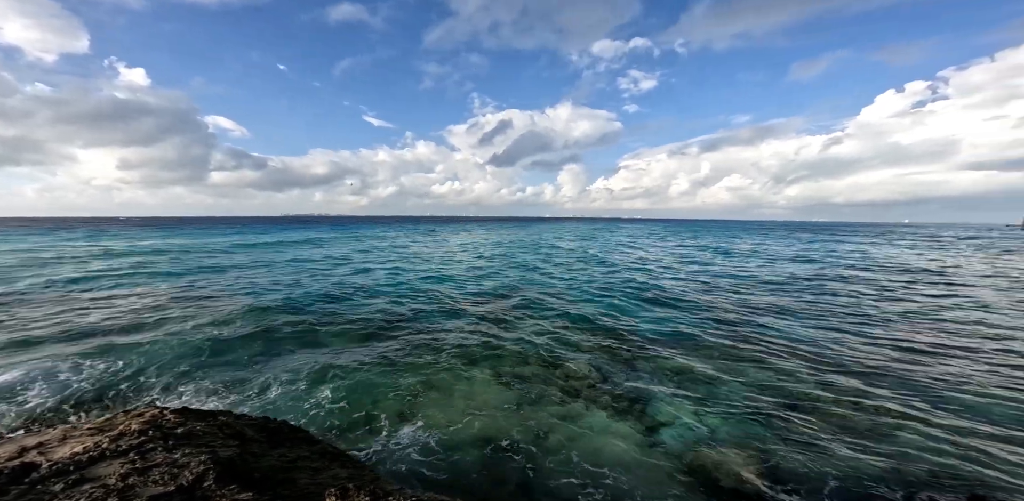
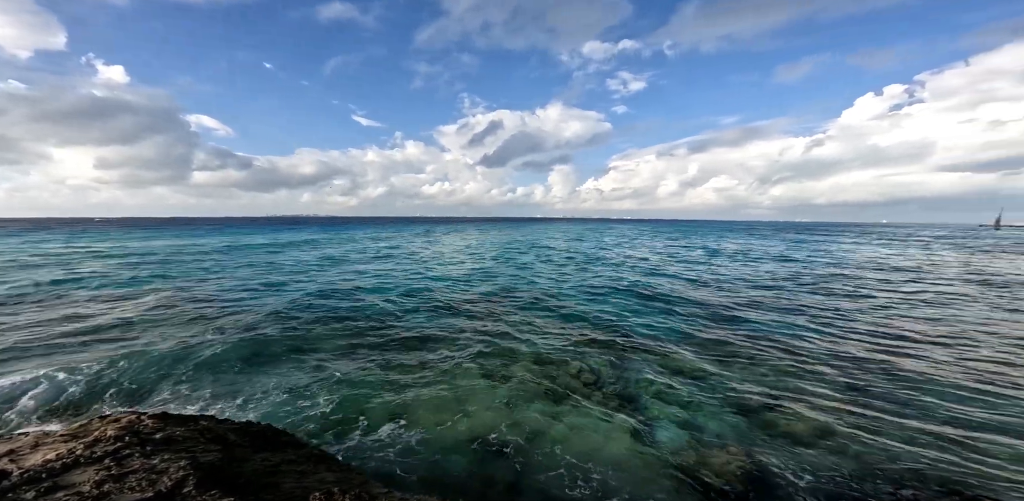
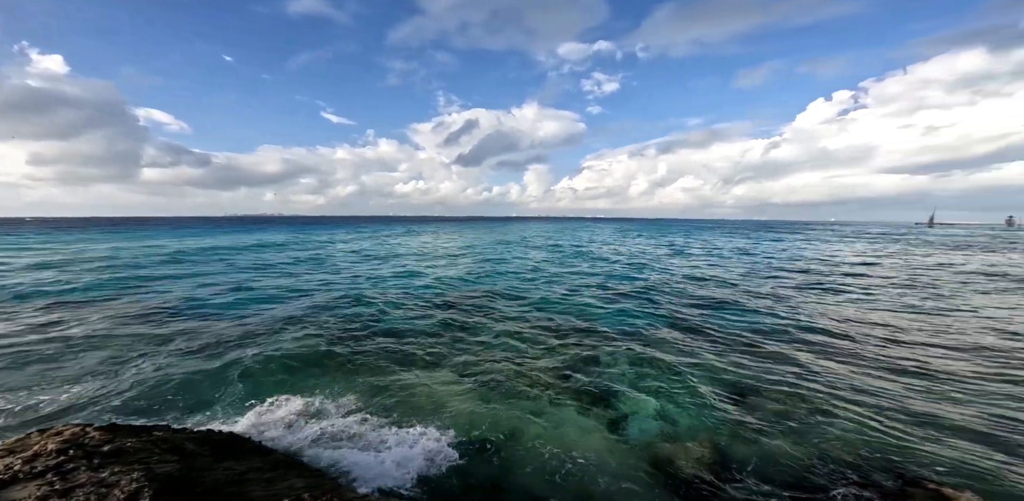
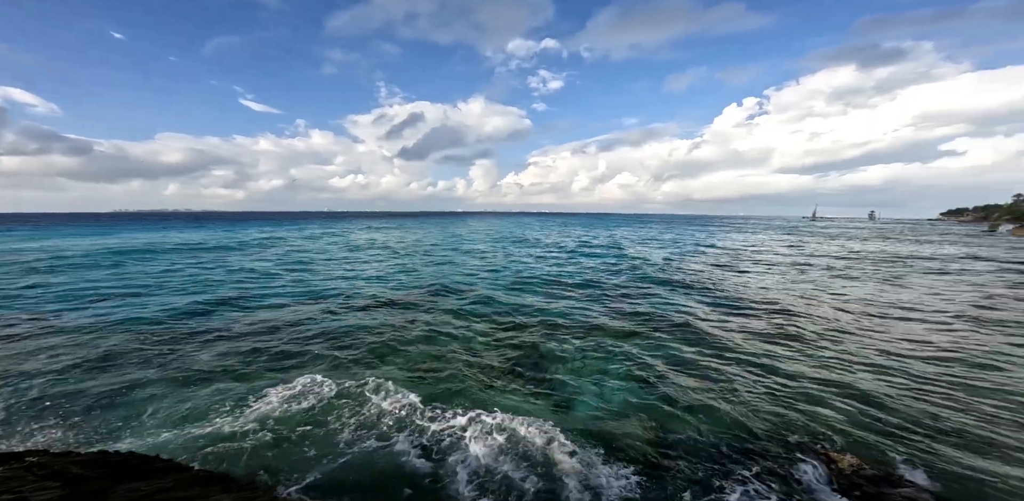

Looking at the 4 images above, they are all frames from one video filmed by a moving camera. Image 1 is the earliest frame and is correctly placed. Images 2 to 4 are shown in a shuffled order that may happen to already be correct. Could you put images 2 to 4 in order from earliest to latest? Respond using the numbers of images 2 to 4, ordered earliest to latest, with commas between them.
2, 3, 4
